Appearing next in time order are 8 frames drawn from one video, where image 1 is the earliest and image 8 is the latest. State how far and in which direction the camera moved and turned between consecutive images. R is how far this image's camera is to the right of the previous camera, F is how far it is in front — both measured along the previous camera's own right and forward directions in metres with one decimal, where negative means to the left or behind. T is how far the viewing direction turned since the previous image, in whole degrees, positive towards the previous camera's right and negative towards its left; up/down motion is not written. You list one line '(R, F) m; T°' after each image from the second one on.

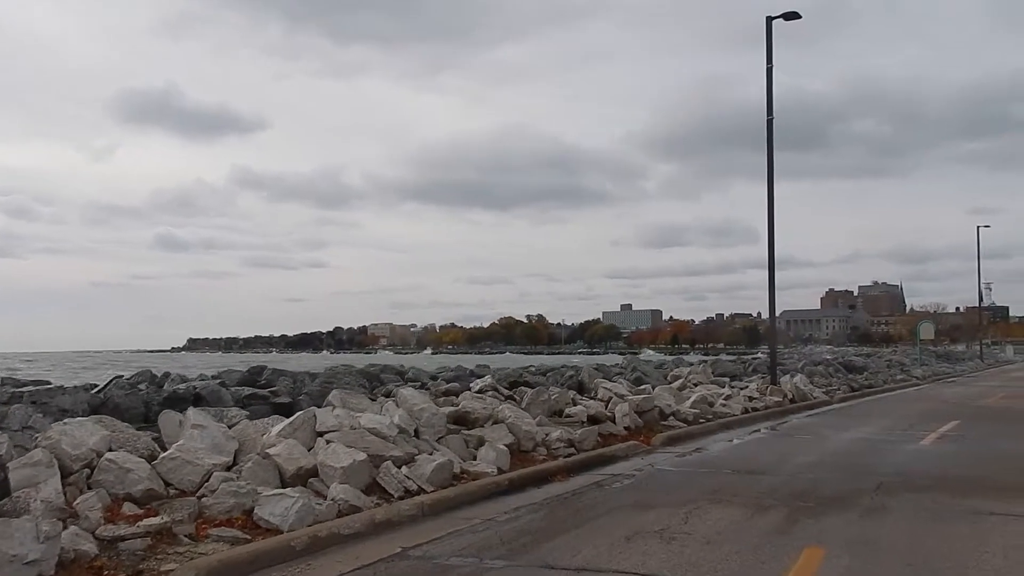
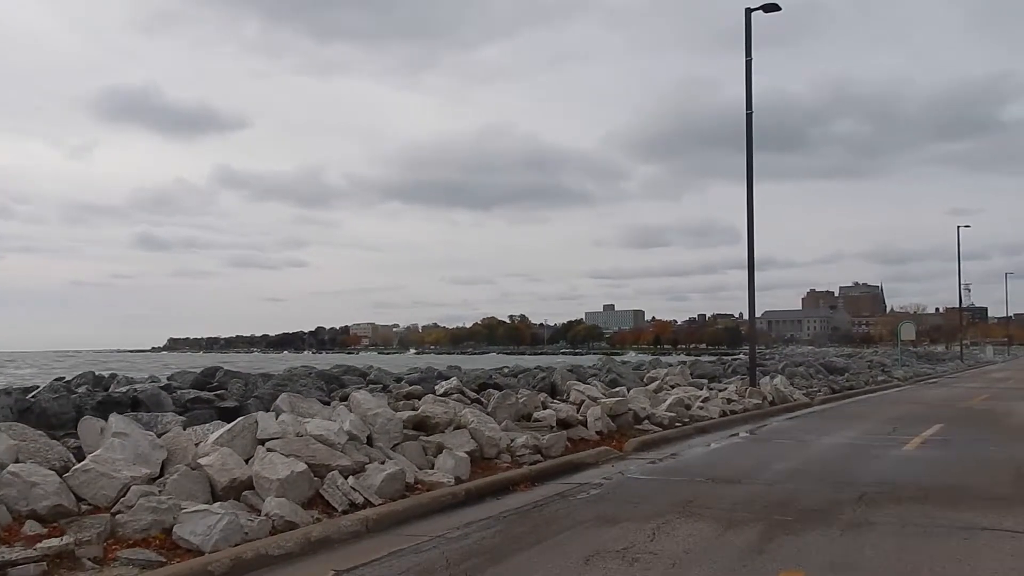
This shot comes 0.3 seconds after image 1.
(+0.3, +0.7) m; +1°
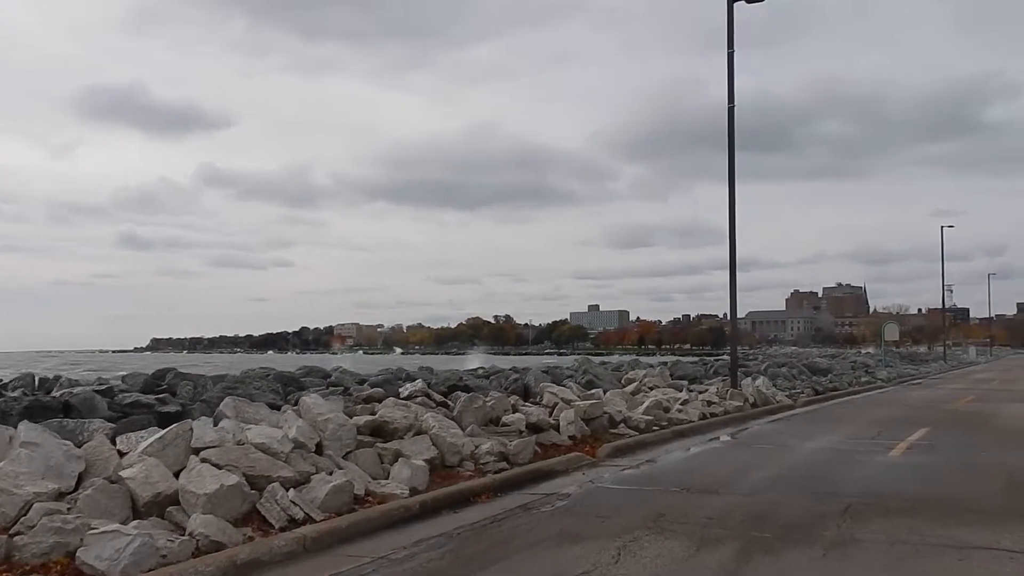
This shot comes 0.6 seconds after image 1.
(+0.3, +0.7) m; +1°
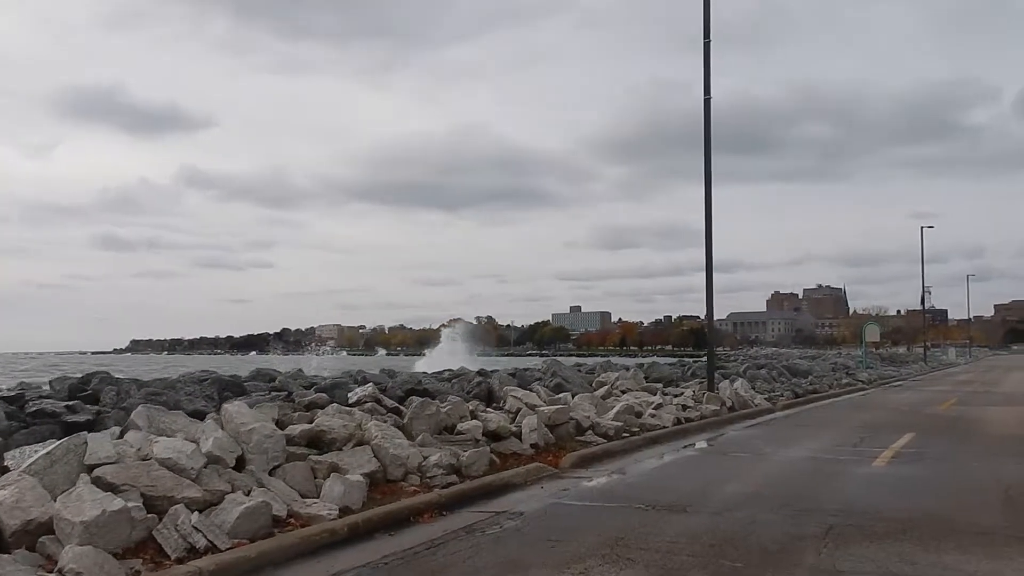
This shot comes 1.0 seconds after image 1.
(+0.4, +1.0) m; +1°
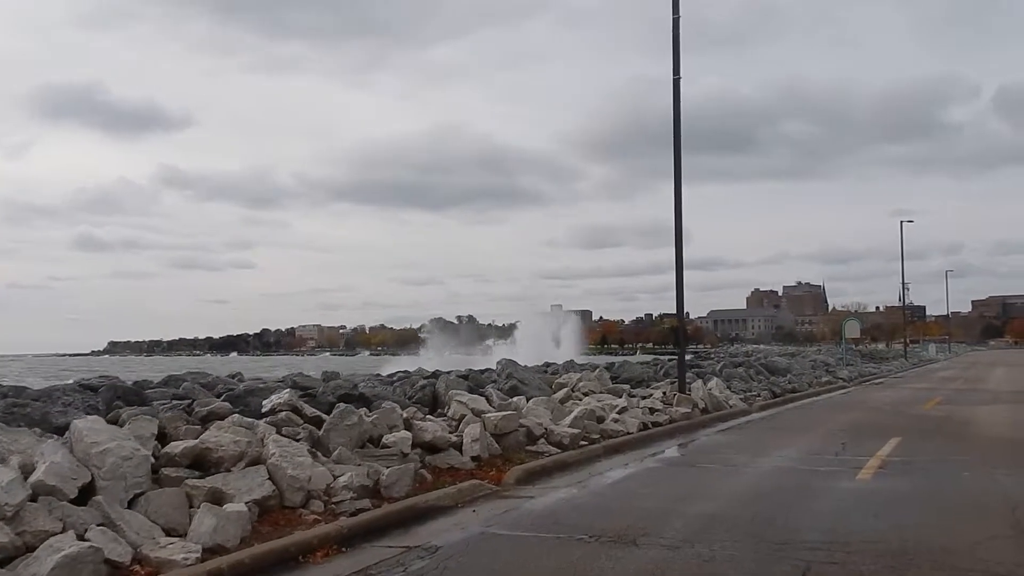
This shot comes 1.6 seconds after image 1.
(+0.6, +1.6) m; +1°
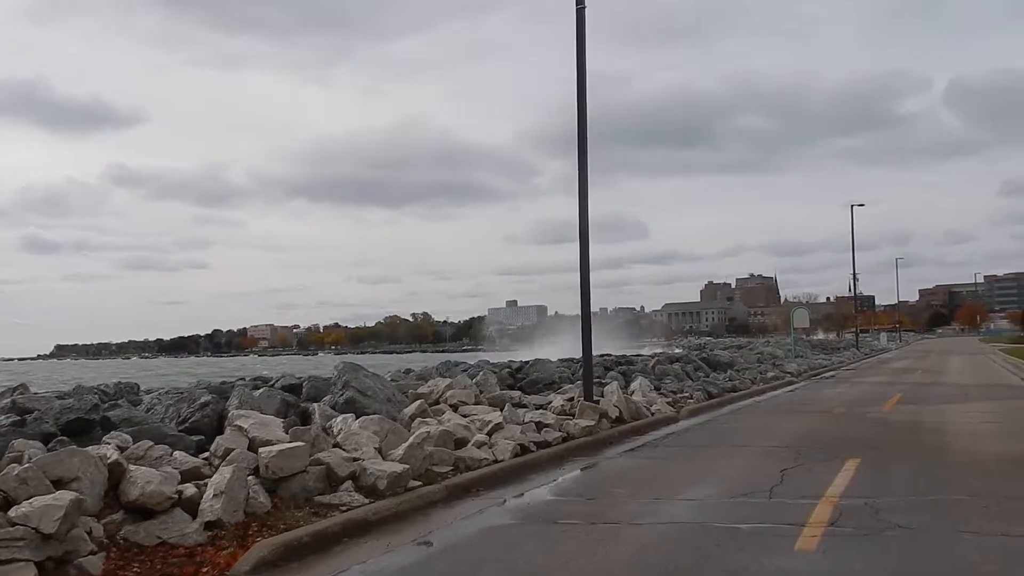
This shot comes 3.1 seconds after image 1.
(+1.7, +4.1) m; +3°
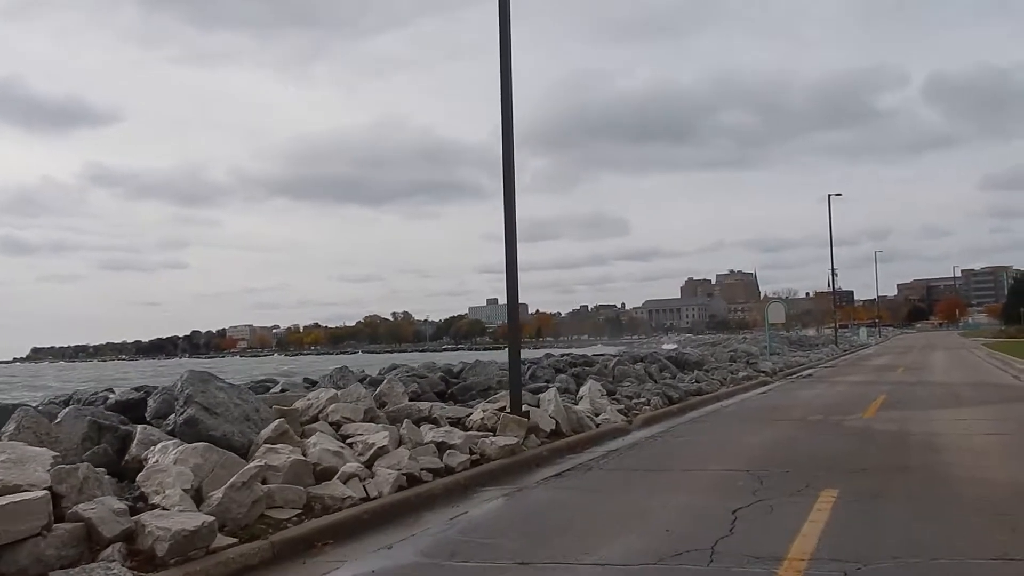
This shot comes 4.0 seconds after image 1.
(+1.0, +2.6) m; +1°
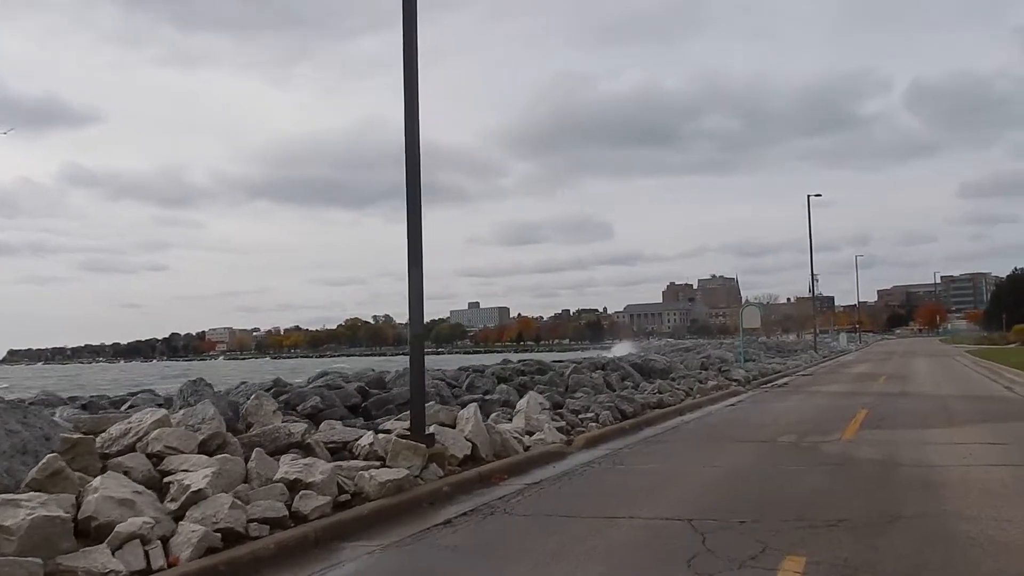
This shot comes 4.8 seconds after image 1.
(+1.0, +2.5) m; +1°
